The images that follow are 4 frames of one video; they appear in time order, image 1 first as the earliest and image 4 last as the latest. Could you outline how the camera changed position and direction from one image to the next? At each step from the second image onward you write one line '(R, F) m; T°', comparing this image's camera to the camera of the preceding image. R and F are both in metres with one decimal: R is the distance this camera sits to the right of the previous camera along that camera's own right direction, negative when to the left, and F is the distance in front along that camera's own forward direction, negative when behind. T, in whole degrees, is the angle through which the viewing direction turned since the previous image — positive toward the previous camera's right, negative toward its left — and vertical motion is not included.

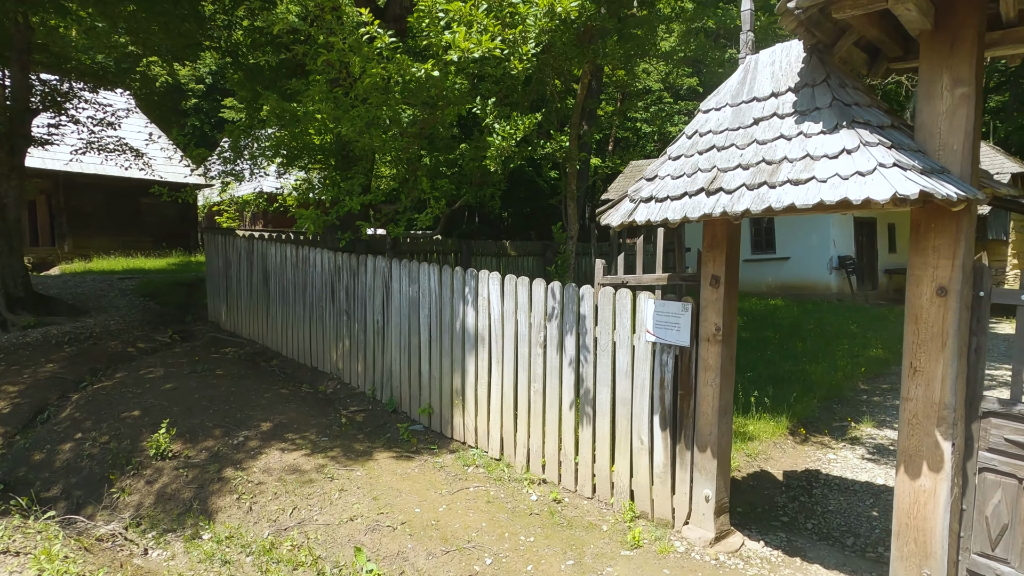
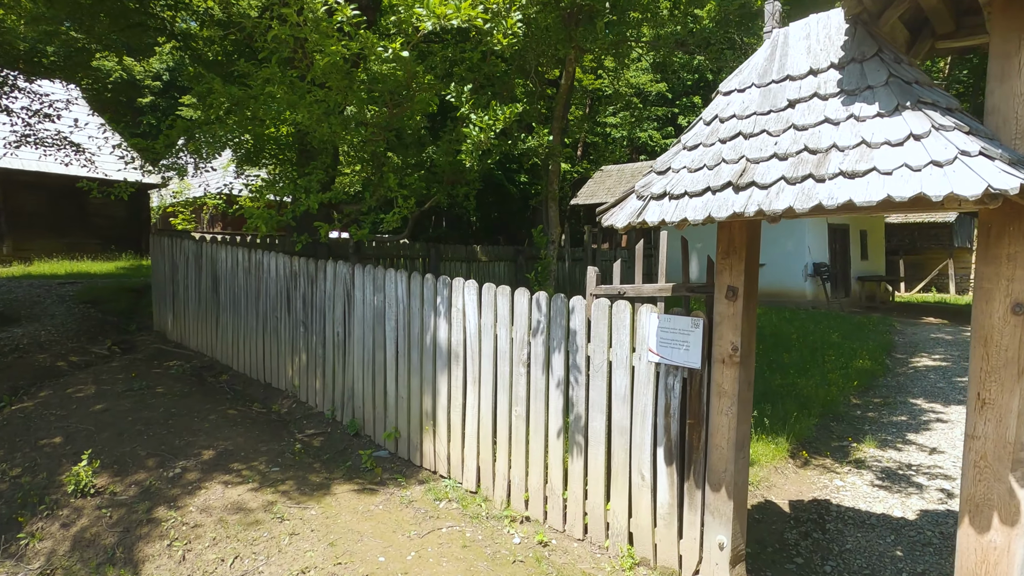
(-0.1, +0.6) m; +3°
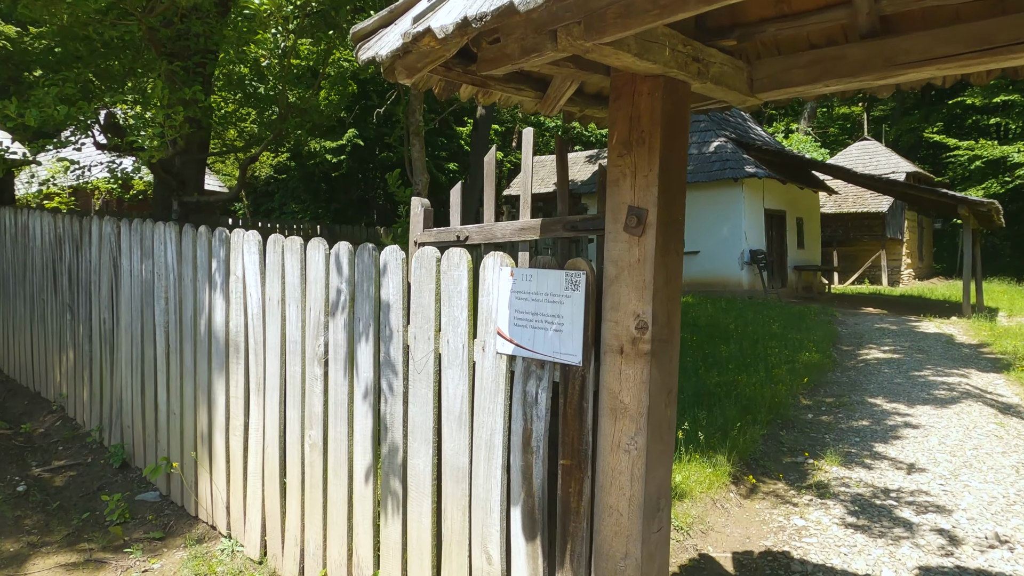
(+0.6, +1.6) m; +5°
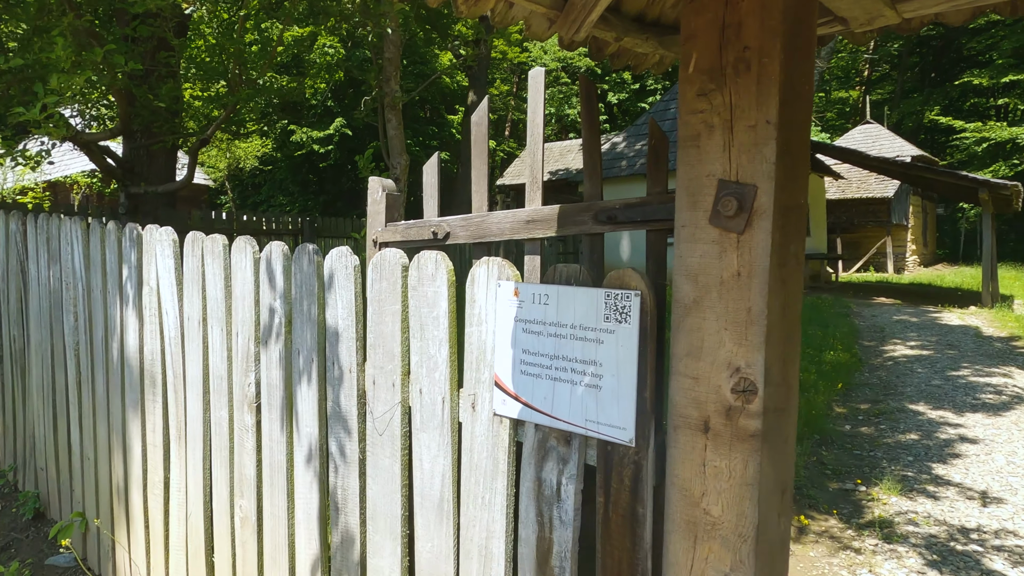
(0.0, +0.7) m; 0°
